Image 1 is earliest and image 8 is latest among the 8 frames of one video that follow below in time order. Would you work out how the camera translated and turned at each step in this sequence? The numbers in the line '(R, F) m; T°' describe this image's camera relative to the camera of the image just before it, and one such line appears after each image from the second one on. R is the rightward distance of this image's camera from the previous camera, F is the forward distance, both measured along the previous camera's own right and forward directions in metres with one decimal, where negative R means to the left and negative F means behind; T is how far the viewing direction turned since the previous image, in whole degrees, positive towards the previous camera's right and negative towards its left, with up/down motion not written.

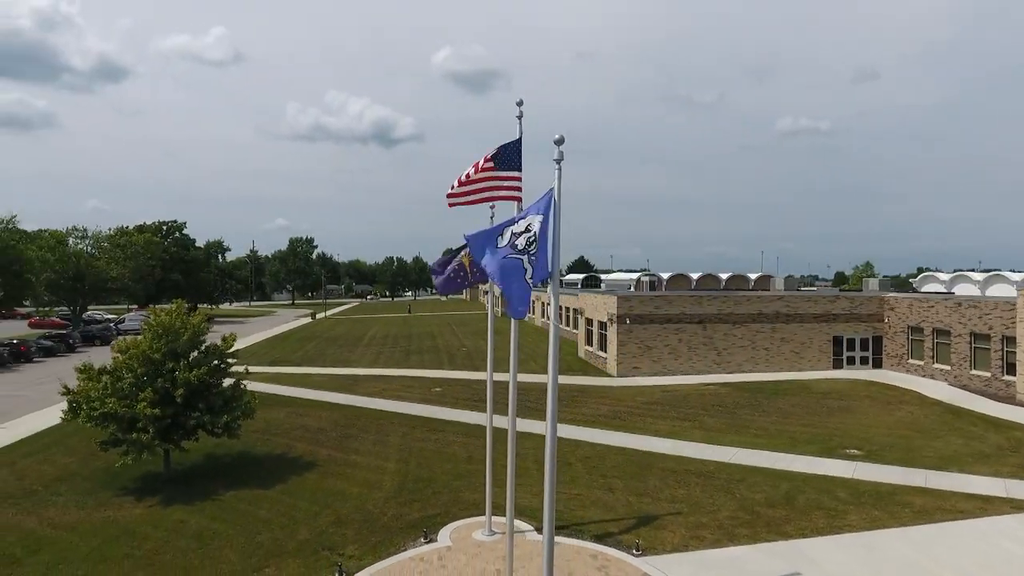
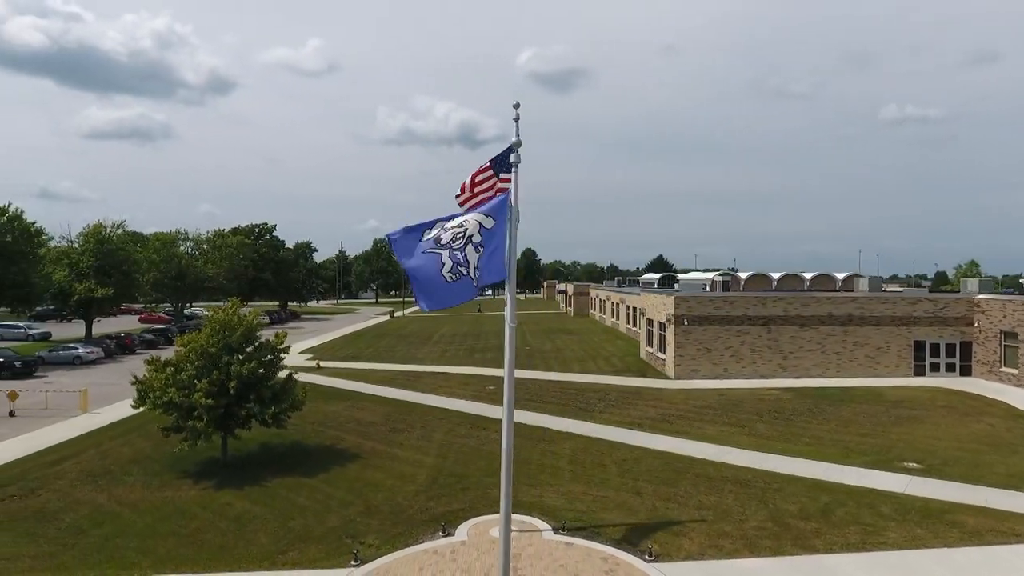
(+1.3, 0.0) m; -8°
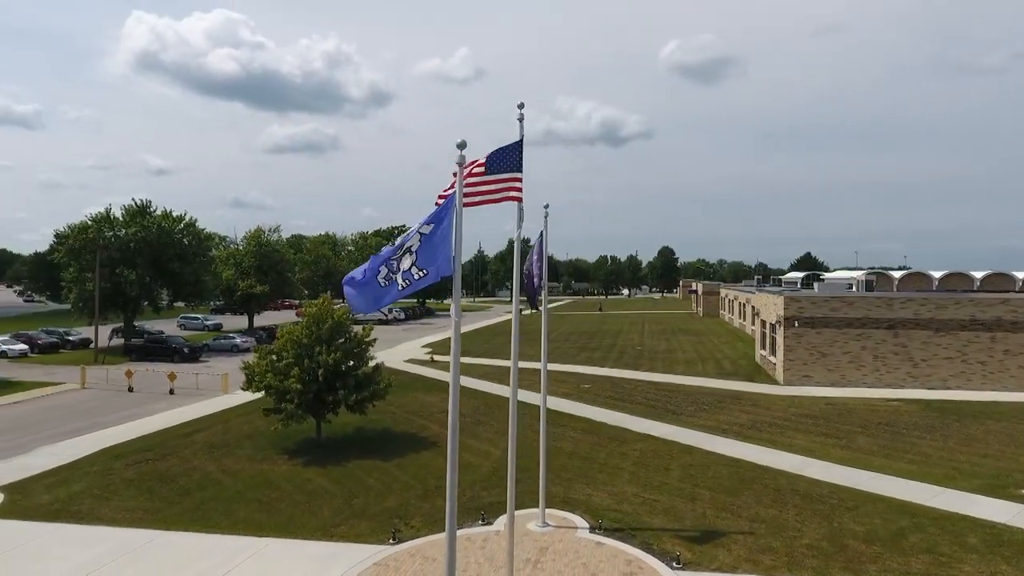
(+2.1, 0.0) m; -13°
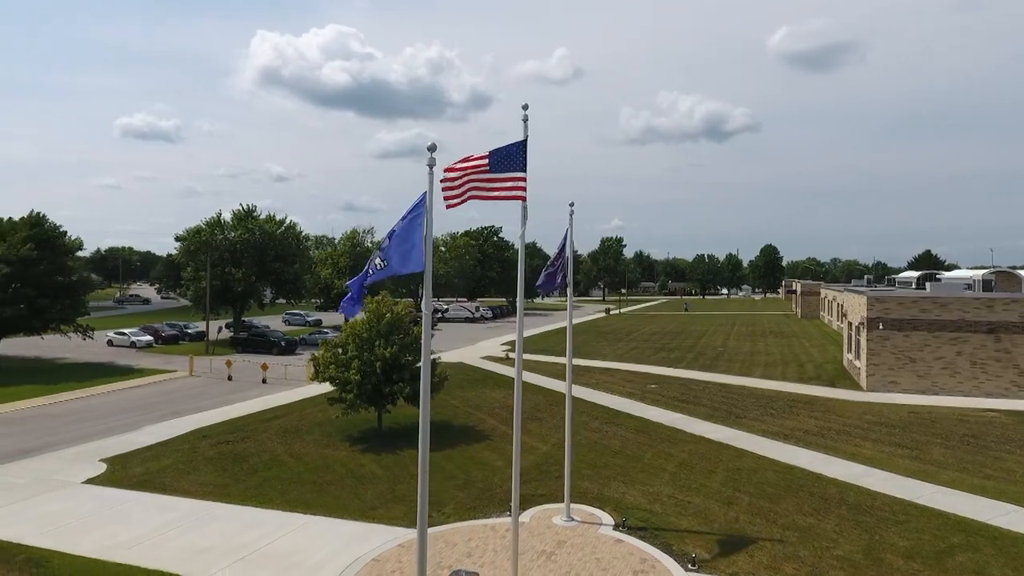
(+1.5, -0.2) m; -9°
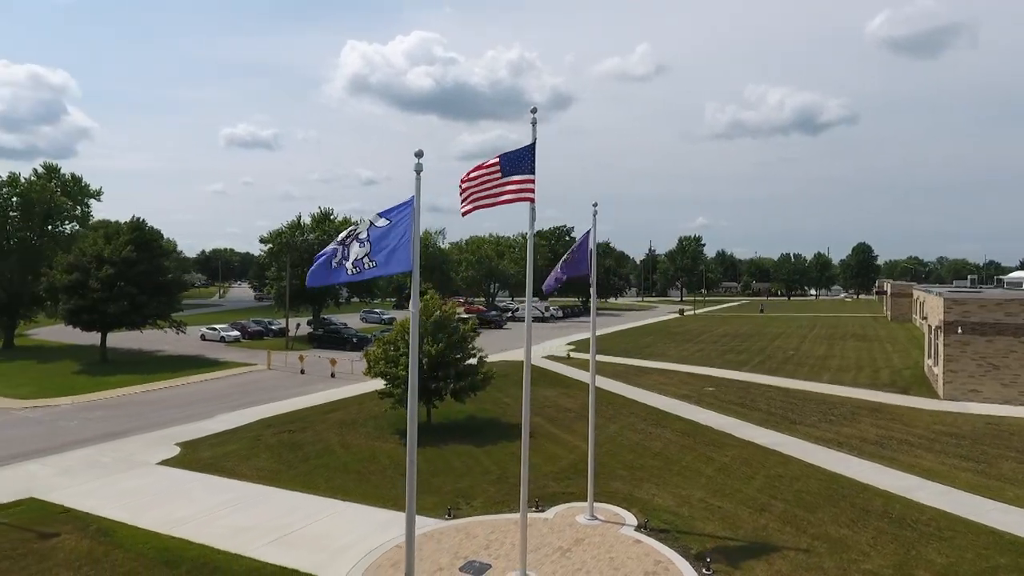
(+1.2, -0.2) m; -7°
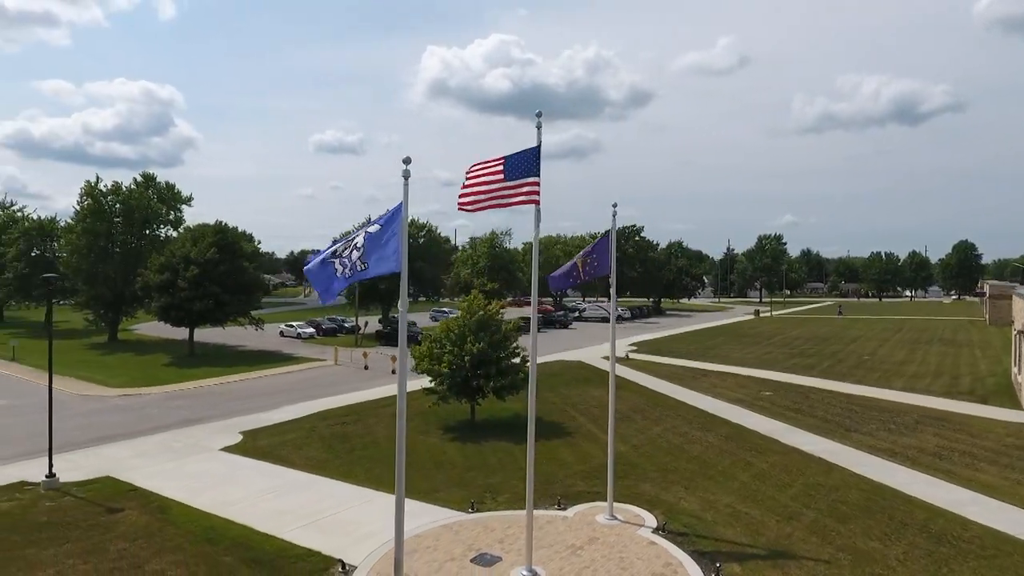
(+1.2, -0.2) m; -7°
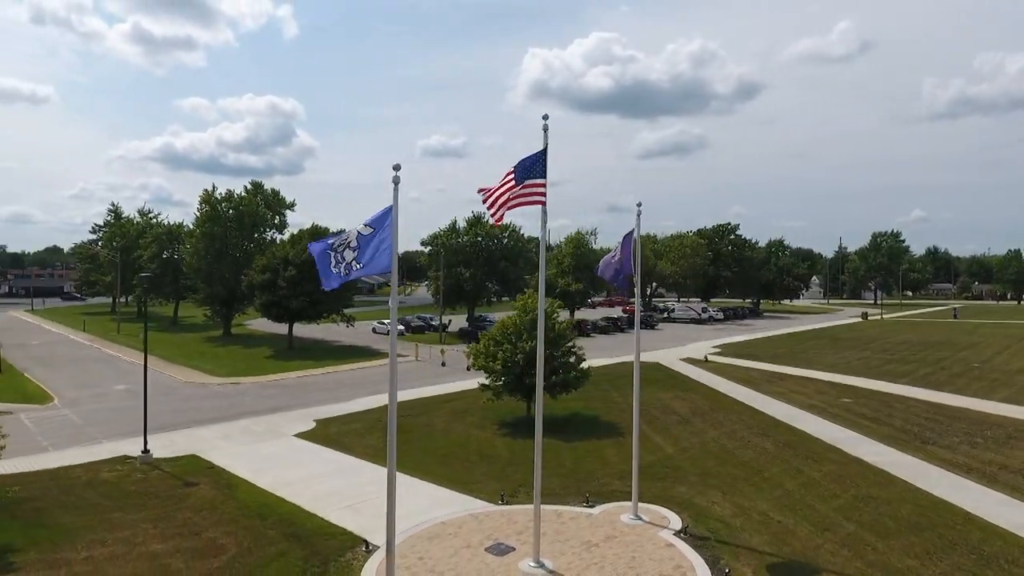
(+1.6, -0.2) m; -9°
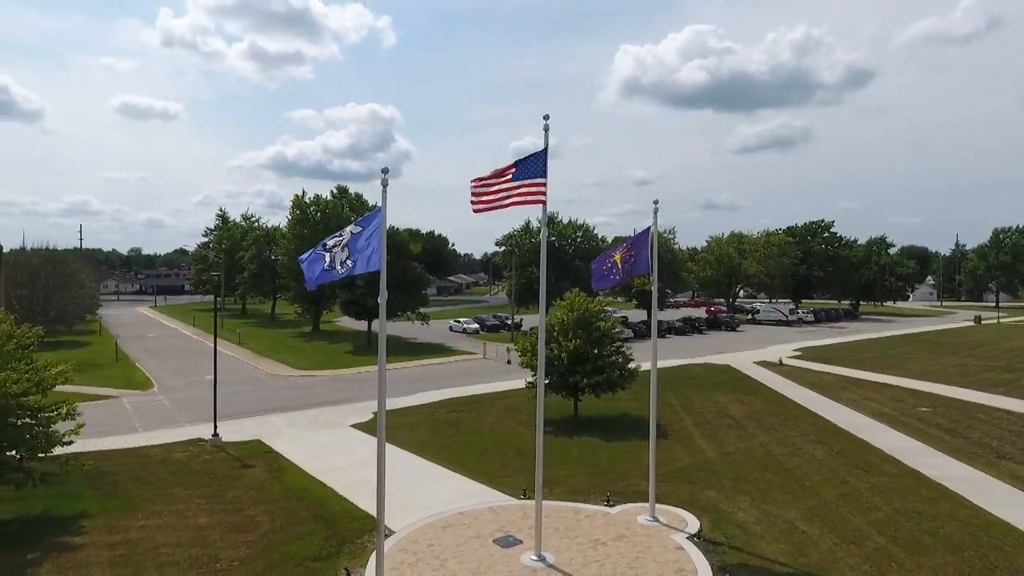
(+1.5, -0.1) m; -8°
